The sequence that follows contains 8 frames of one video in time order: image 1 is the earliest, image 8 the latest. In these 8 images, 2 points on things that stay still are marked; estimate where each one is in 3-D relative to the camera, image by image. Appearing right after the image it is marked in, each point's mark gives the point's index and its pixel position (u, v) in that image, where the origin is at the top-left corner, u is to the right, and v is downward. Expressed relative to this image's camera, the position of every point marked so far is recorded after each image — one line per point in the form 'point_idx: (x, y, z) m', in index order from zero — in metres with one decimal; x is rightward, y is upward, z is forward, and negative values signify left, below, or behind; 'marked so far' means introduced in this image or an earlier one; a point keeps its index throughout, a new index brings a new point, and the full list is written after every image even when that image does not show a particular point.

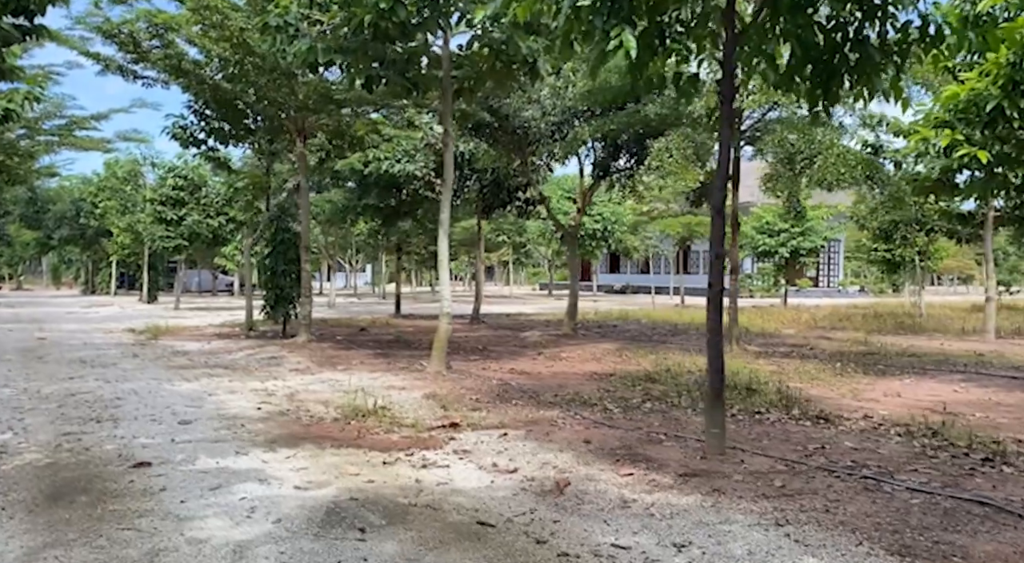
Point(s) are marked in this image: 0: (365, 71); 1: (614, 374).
0: (-1.8, +2.6, +10.5) m
1: (+1.2, -1.1, +10.1) m
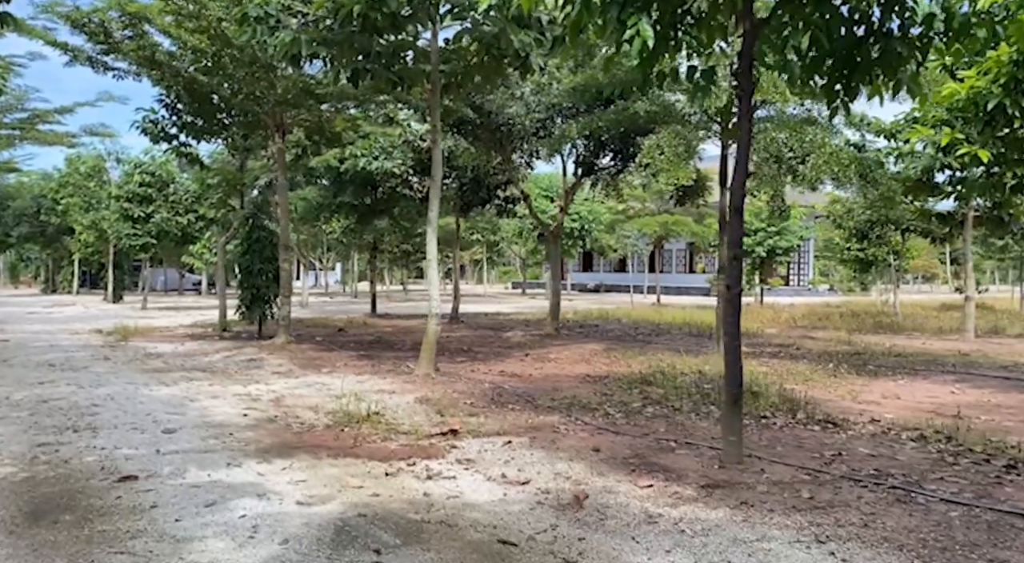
0: (-1.9, +2.6, +10.2) m
1: (+1.1, -1.1, +9.9) m
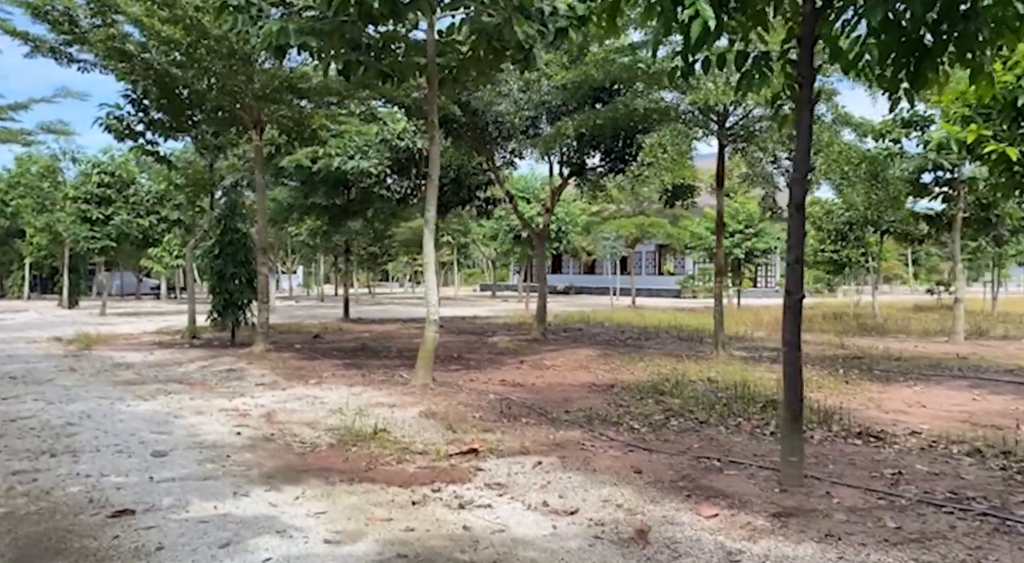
0: (-1.9, +2.6, +9.6) m
1: (+1.2, -1.2, +9.4) m
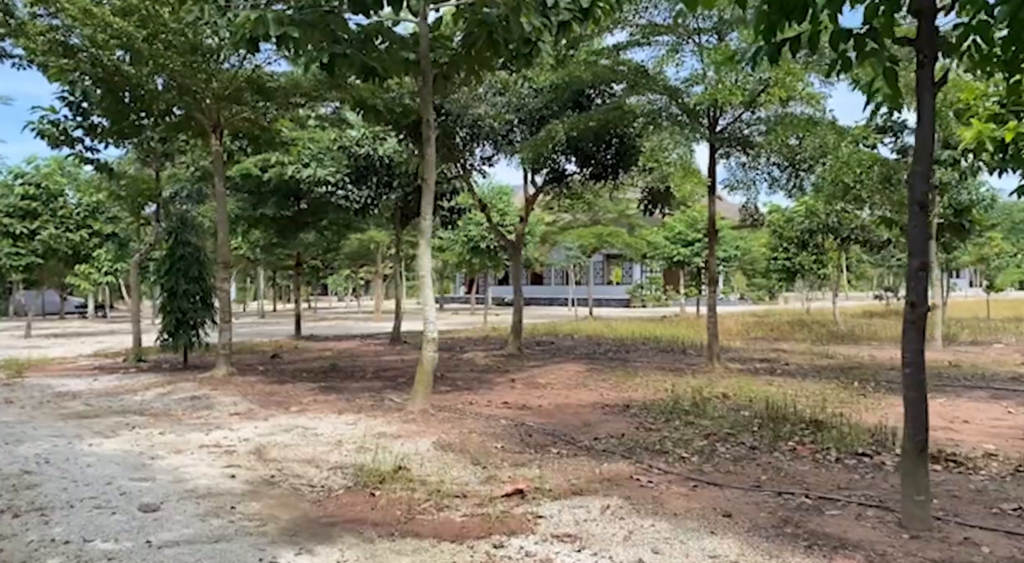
0: (-1.9, +2.4, +8.8) m
1: (+1.2, -1.3, +8.7) m
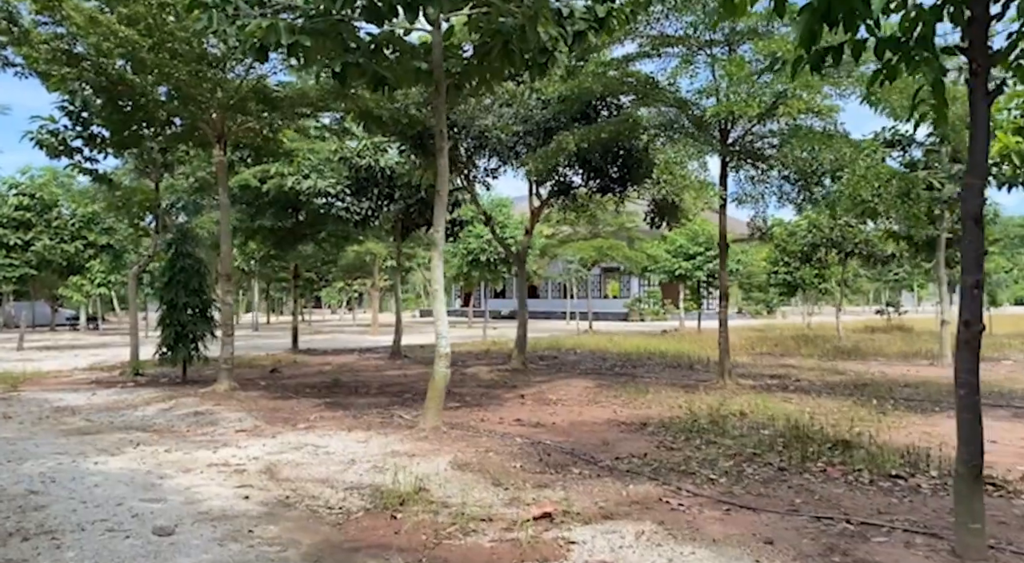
0: (-1.7, +2.3, +8.6) m
1: (+1.4, -1.4, +8.6) m
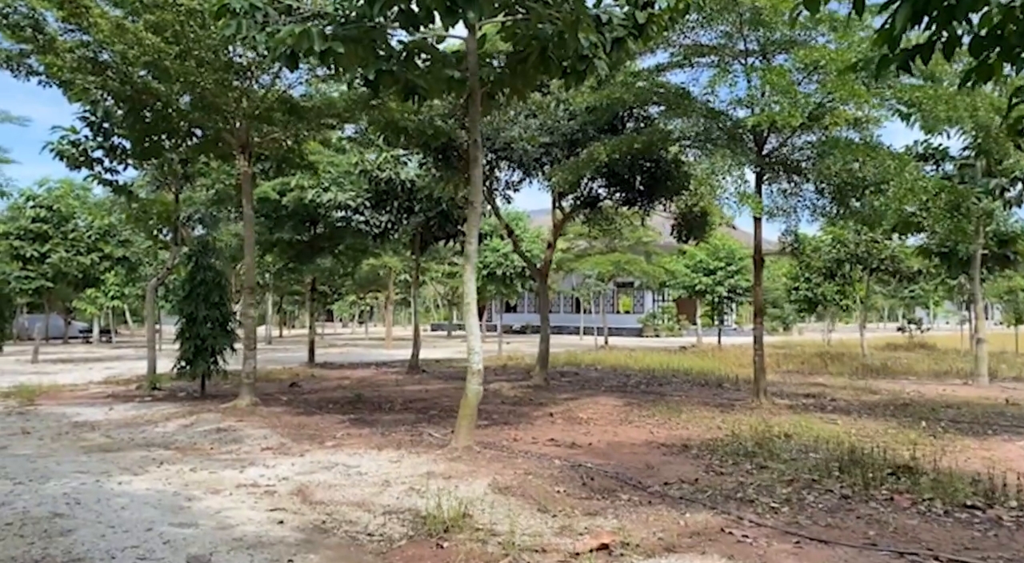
0: (-1.4, +2.1, +8.4) m
1: (+1.7, -1.6, +8.2) m
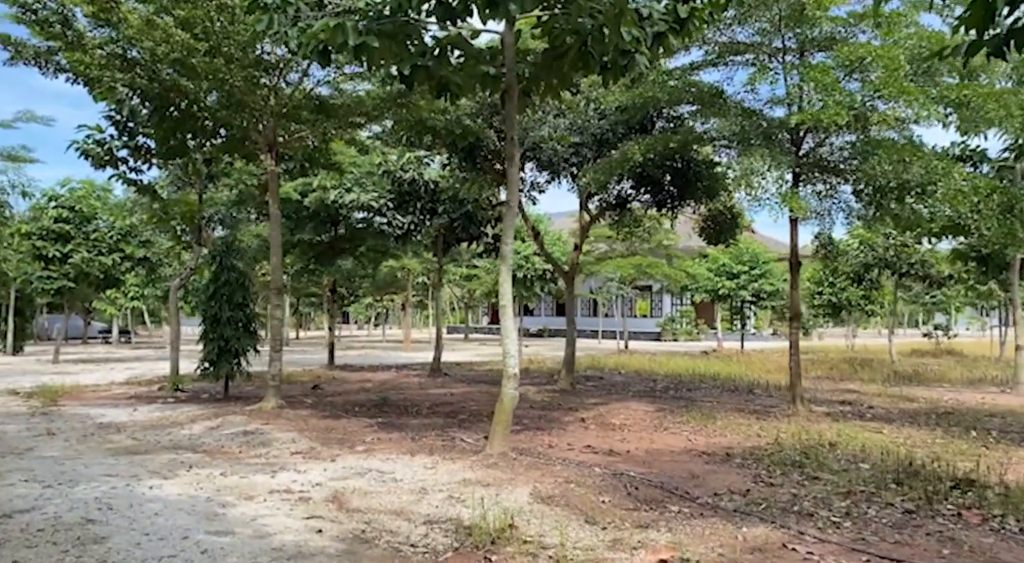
0: (-1.0, +2.1, +8.2) m
1: (+2.0, -1.6, +8.0) m
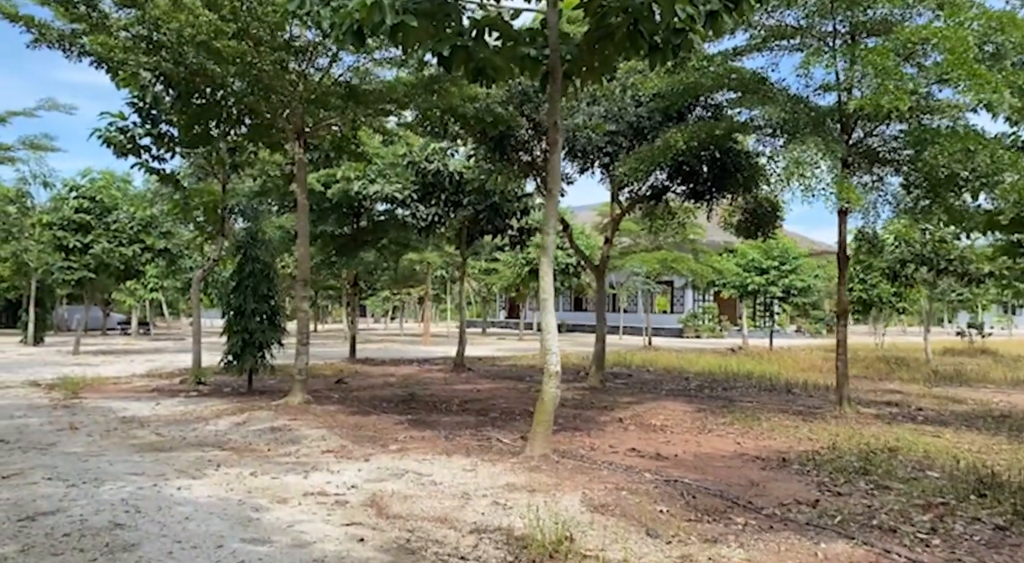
0: (-0.6, +2.2, +7.8) m
1: (+2.4, -1.6, +7.5) m
